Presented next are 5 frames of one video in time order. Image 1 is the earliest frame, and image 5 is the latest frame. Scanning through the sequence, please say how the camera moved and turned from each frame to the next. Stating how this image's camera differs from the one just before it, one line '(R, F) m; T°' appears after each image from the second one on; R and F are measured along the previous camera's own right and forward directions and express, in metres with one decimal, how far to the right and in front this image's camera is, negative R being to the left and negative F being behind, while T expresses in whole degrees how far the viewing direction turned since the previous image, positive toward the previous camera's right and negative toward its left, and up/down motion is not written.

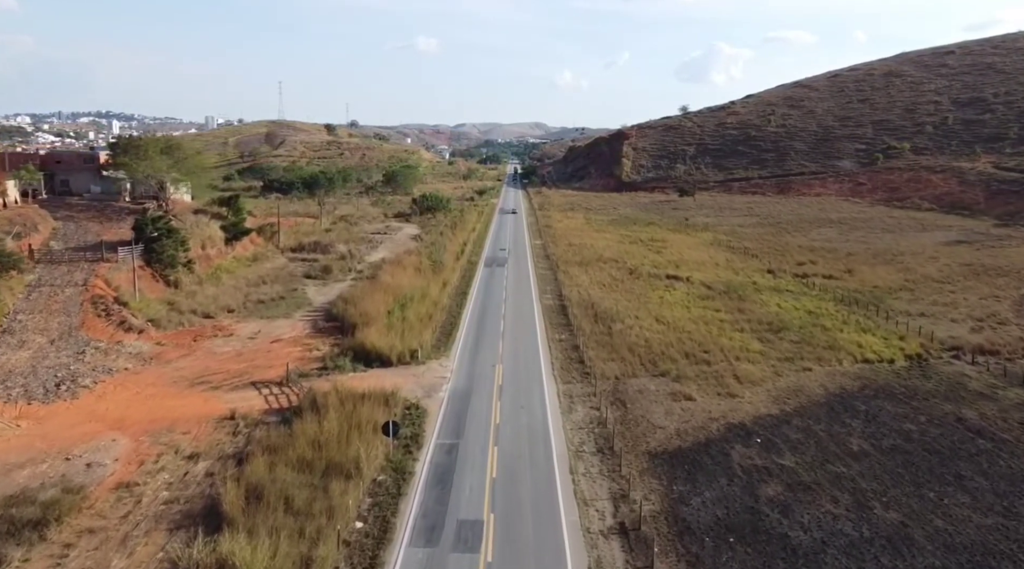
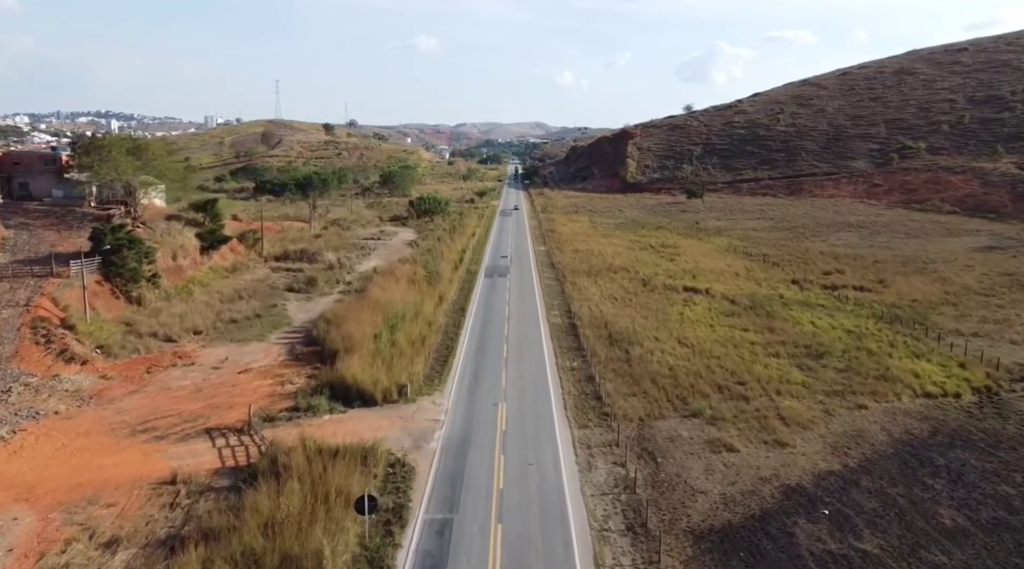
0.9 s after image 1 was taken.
(-0.2, +4.5) m; 0°
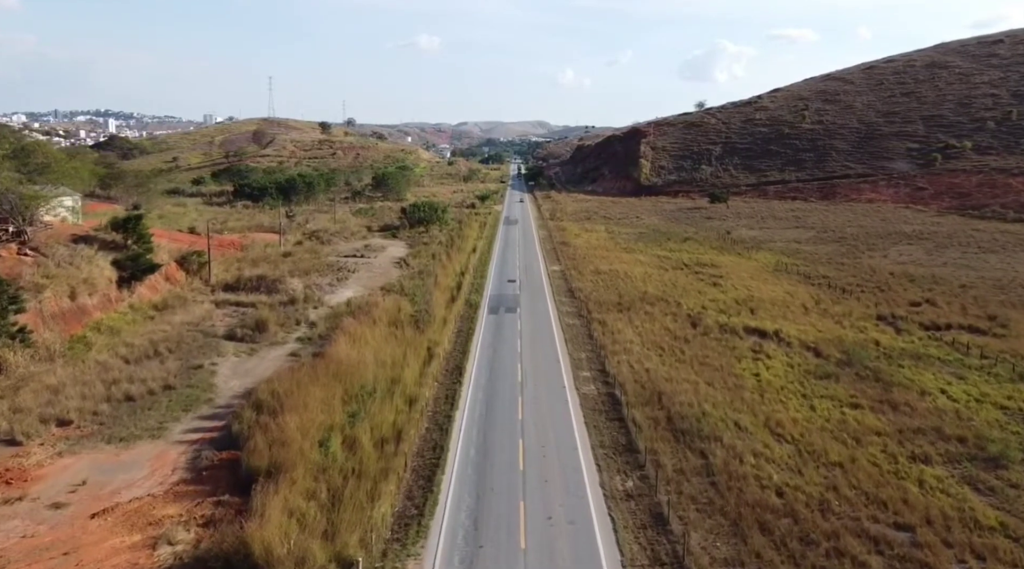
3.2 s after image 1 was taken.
(-0.5, +11.0) m; 0°
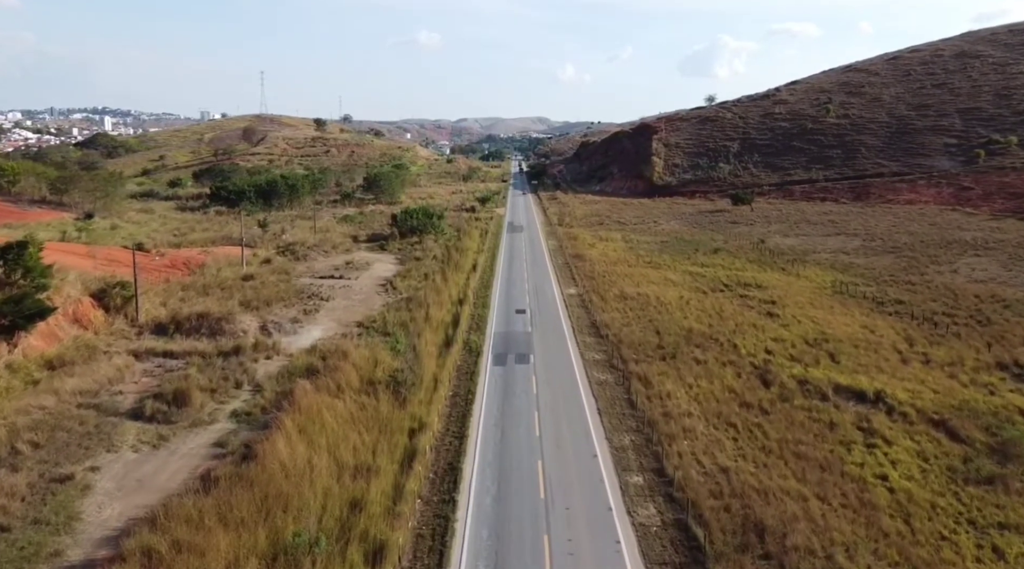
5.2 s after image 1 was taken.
(-0.5, +9.5) m; 0°
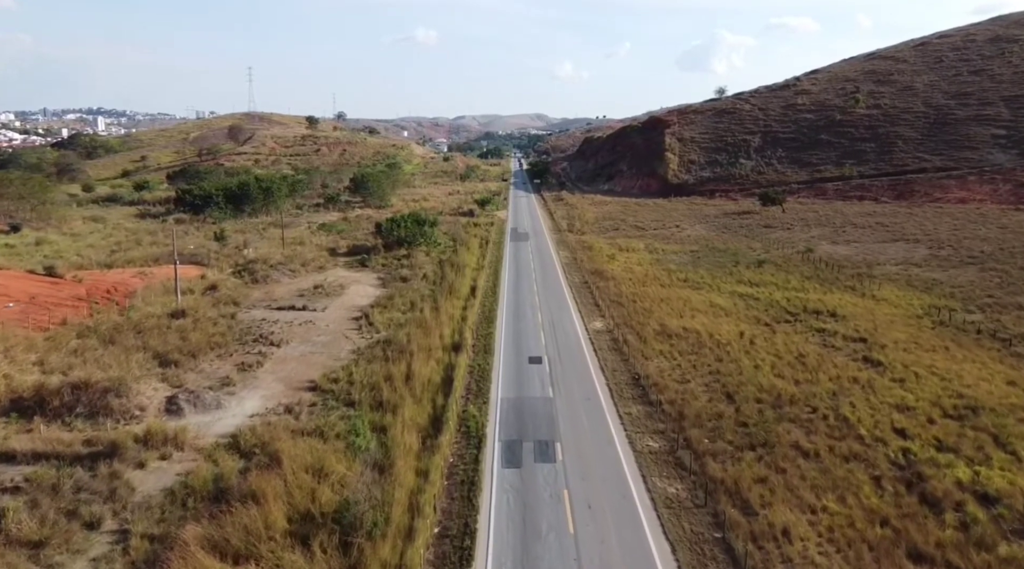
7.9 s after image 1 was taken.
(-0.5, +10.6) m; 0°
